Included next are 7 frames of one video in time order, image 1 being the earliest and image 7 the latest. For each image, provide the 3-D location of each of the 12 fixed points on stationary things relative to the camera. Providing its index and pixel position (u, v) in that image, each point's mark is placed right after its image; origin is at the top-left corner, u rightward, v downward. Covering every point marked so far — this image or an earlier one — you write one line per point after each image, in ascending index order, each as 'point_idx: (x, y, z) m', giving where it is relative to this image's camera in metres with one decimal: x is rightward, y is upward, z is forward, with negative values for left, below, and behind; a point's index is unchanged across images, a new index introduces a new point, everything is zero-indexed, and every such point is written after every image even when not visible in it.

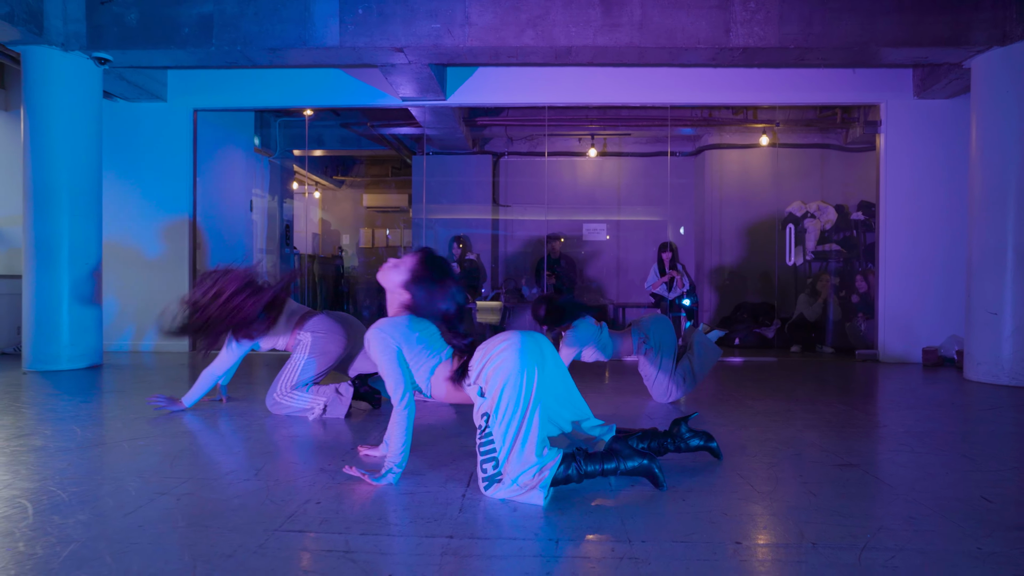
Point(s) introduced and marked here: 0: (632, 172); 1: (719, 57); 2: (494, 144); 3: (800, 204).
0: (+1.4, +1.4, +7.3) m
1: (+1.7, +2.0, +5.2) m
2: (-0.2, +1.7, +7.3) m
3: (+3.4, +1.0, +7.3) m
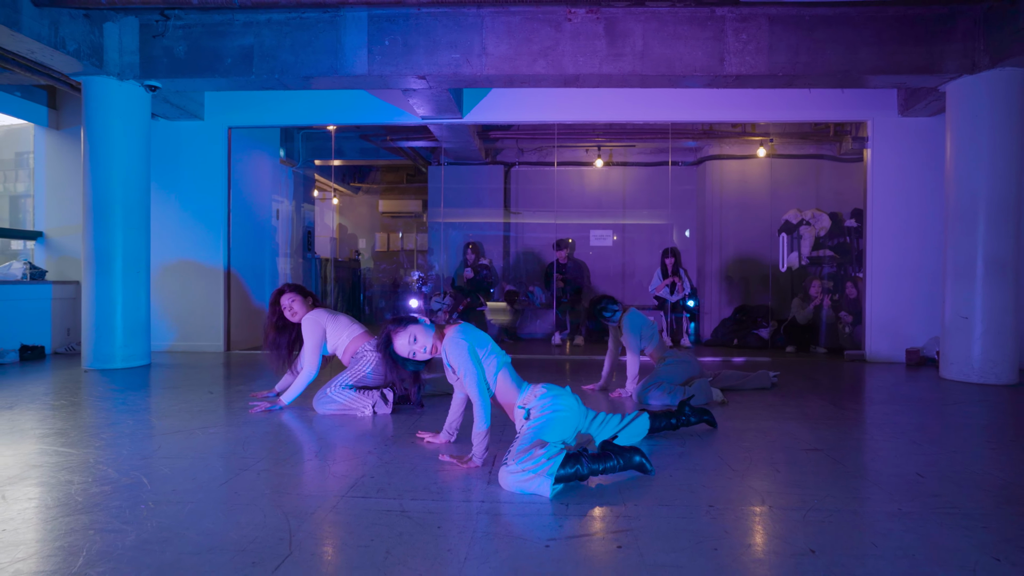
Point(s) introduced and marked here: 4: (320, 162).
0: (+1.5, +1.3, +7.8) m
1: (+1.9, +1.9, +5.6) m
2: (-0.1, +1.6, +7.8) m
3: (+3.5, +0.9, +7.7) m
4: (-2.4, +1.6, +7.9) m
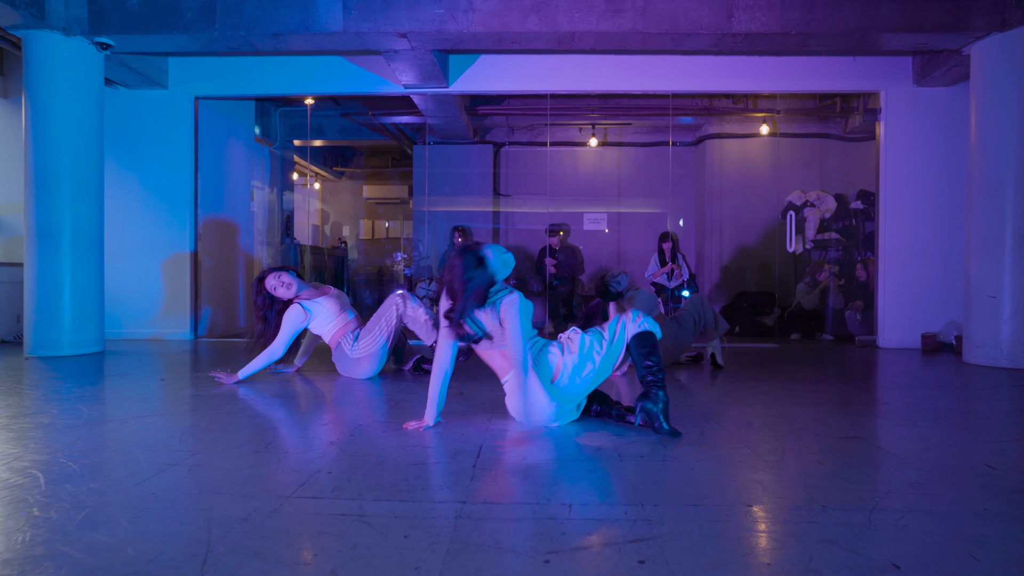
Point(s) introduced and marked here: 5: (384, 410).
0: (+1.4, +1.5, +7.4) m
1: (+1.8, +2.1, +5.2) m
2: (-0.2, +1.8, +7.3) m
3: (+3.4, +1.1, +7.3) m
4: (-2.5, +1.7, +7.4) m
5: (-0.7, -0.7, +3.3) m
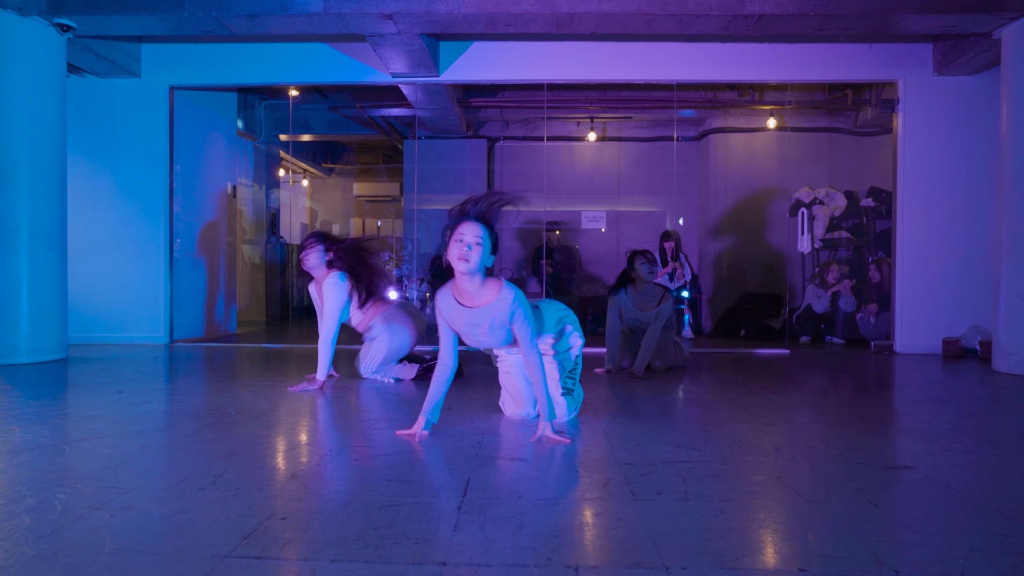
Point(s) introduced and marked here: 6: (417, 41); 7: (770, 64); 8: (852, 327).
0: (+1.4, +1.5, +7.0) m
1: (+1.7, +2.1, +4.8) m
2: (-0.3, +1.8, +6.9) m
3: (+3.3, +1.1, +6.9) m
4: (-2.6, +1.7, +7.0) m
5: (-0.7, -0.7, +3.0) m
6: (-0.8, +2.1, +5.3) m
7: (+2.6, +2.3, +6.3) m
8: (+3.8, -0.4, +6.8) m
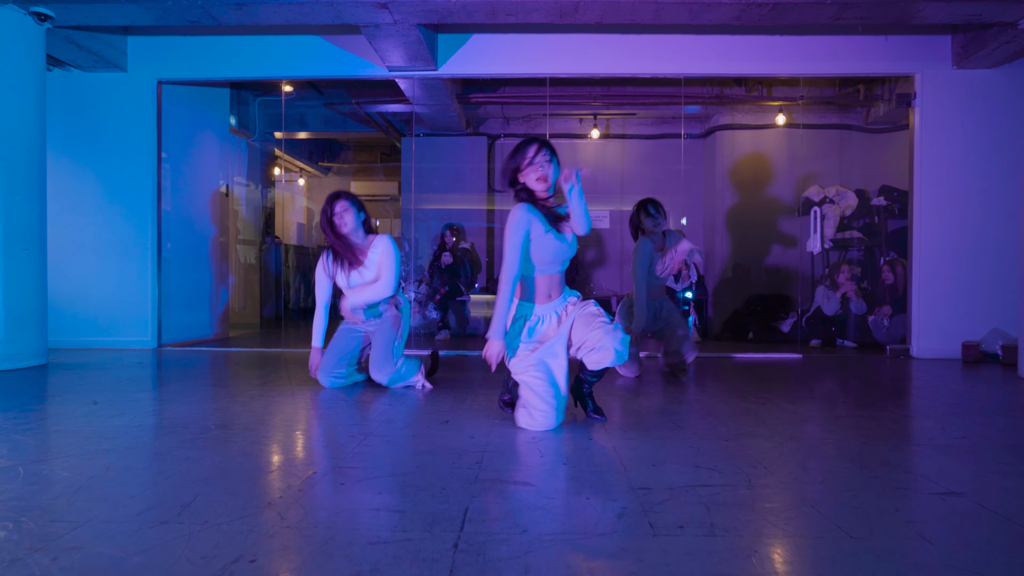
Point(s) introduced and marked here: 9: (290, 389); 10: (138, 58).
0: (+1.4, +1.5, +6.8) m
1: (+1.7, +2.0, +4.6) m
2: (-0.2, +1.8, +6.7) m
3: (+3.3, +1.1, +6.7) m
4: (-2.6, +1.7, +6.7) m
5: (-0.7, -0.7, +2.7) m
6: (-0.8, +2.1, +5.0) m
7: (+2.7, +2.3, +6.1) m
8: (+3.8, -0.4, +6.6) m
9: (-1.5, -0.7, +4.2) m
10: (-3.8, +2.3, +6.2) m
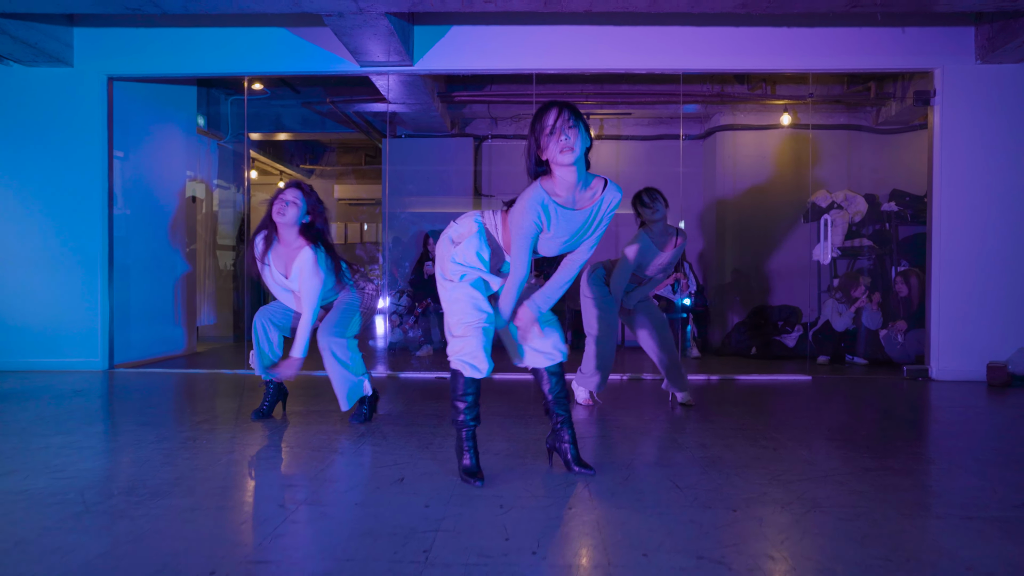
0: (+1.2, +1.3, +6.3) m
1: (+1.6, +1.9, +4.1) m
2: (-0.4, +1.6, +6.2) m
3: (+3.2, +1.0, +6.2) m
4: (-2.7, +1.6, +6.2) m
5: (-0.9, -0.8, +2.2) m
6: (-1.0, +2.0, +4.5) m
7: (+2.5, +2.1, +5.6) m
8: (+3.6, -0.6, +6.1) m
9: (-1.6, -0.8, +3.7) m
10: (-3.9, +2.2, +5.7) m
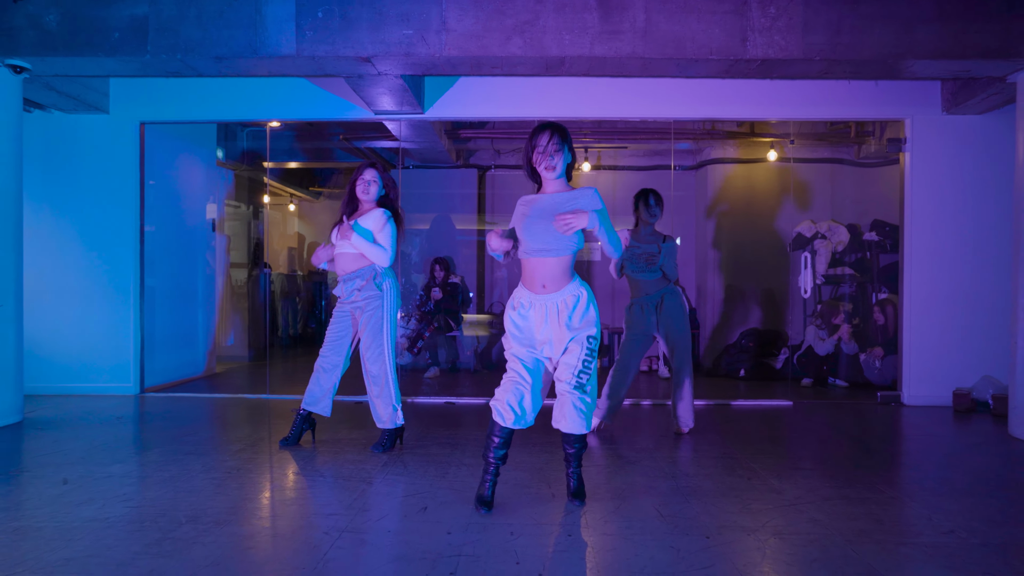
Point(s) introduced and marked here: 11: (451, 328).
0: (+1.2, +1.0, +6.7) m
1: (+1.6, +1.6, +4.6) m
2: (-0.4, +1.3, +6.6) m
3: (+3.2, +0.7, +6.7) m
4: (-2.7, +1.3, +6.7) m
5: (-0.8, -1.1, +2.6) m
6: (-0.9, +1.7, +5.0) m
7: (+2.5, +1.9, +6.0) m
8: (+3.7, -0.9, +6.5) m
9: (-1.6, -1.1, +4.1) m
10: (-3.9, +1.9, +6.1) m
11: (-0.7, -0.5, +6.7) m
